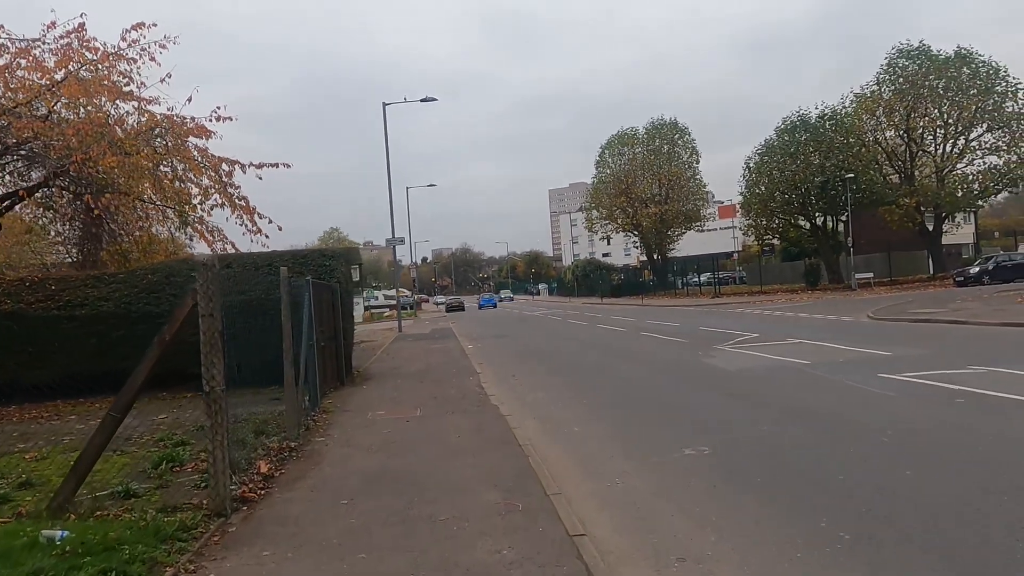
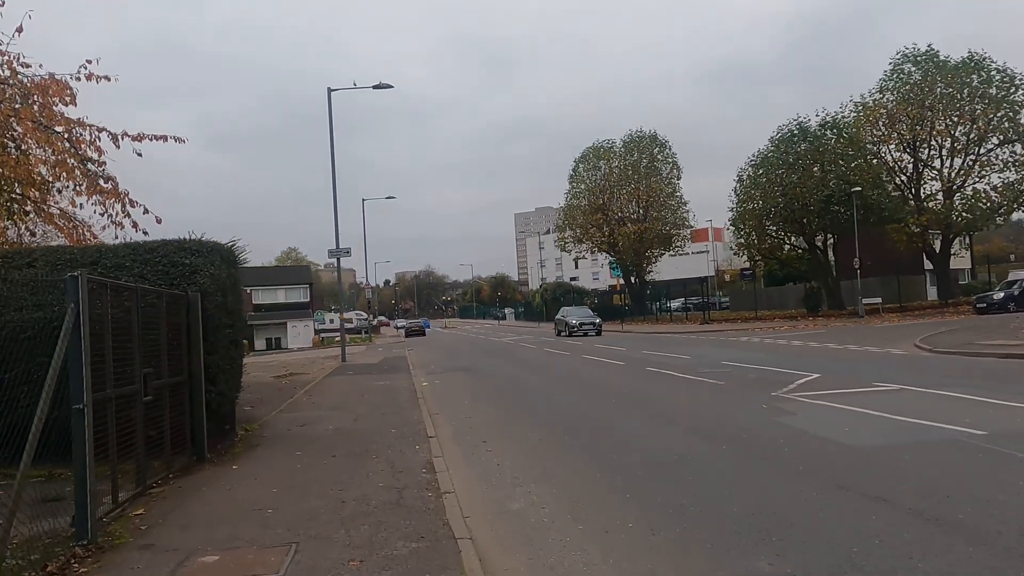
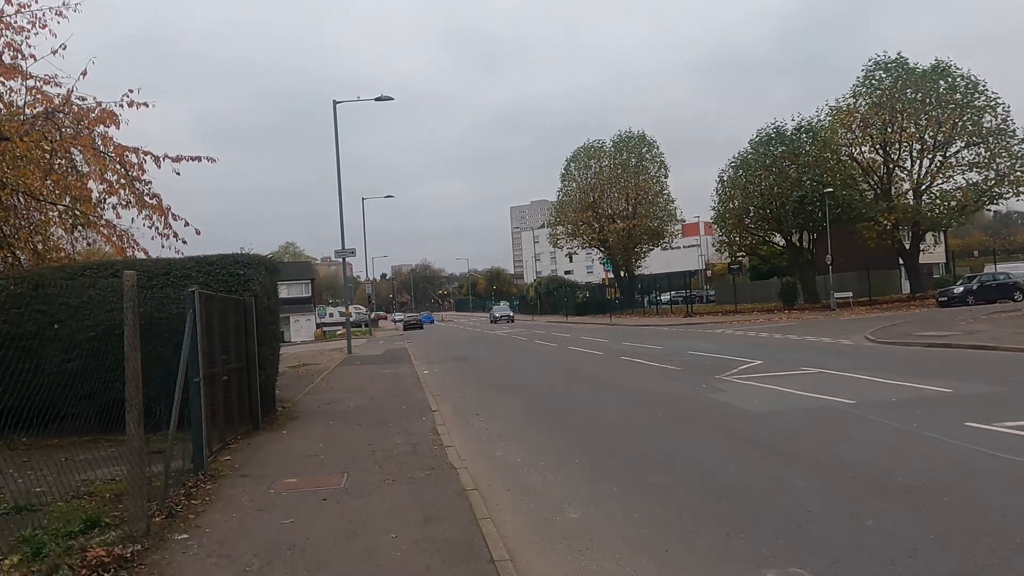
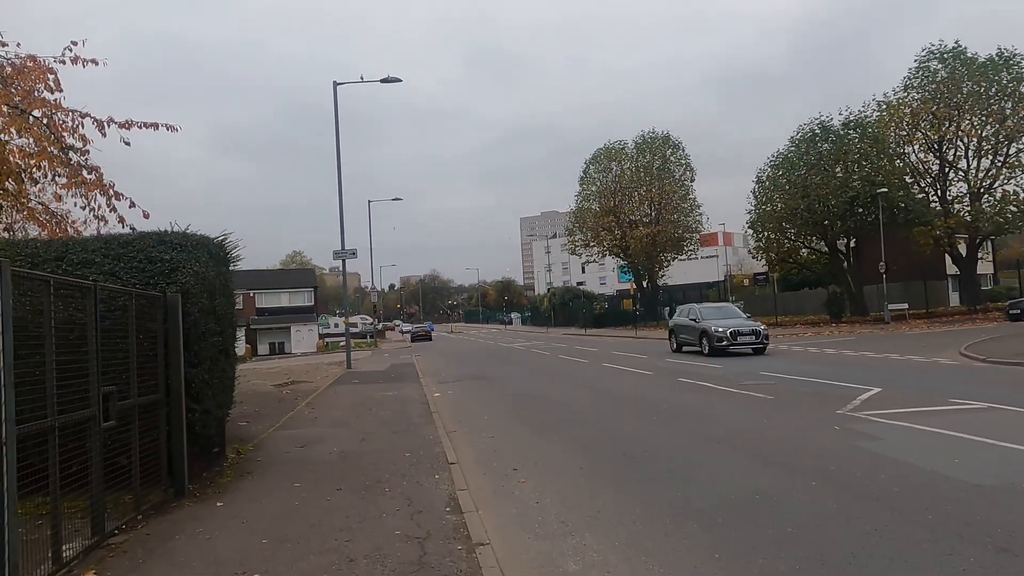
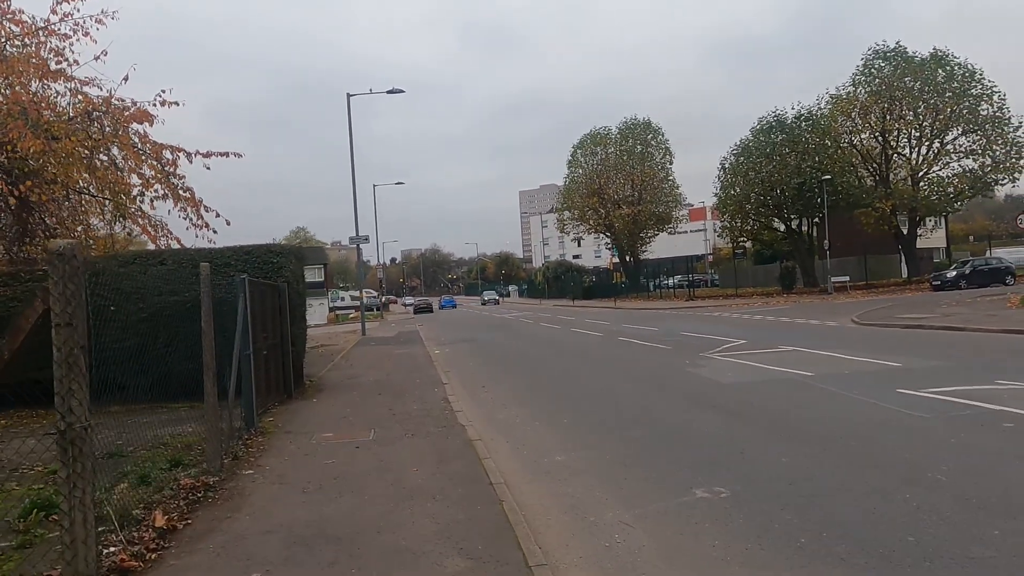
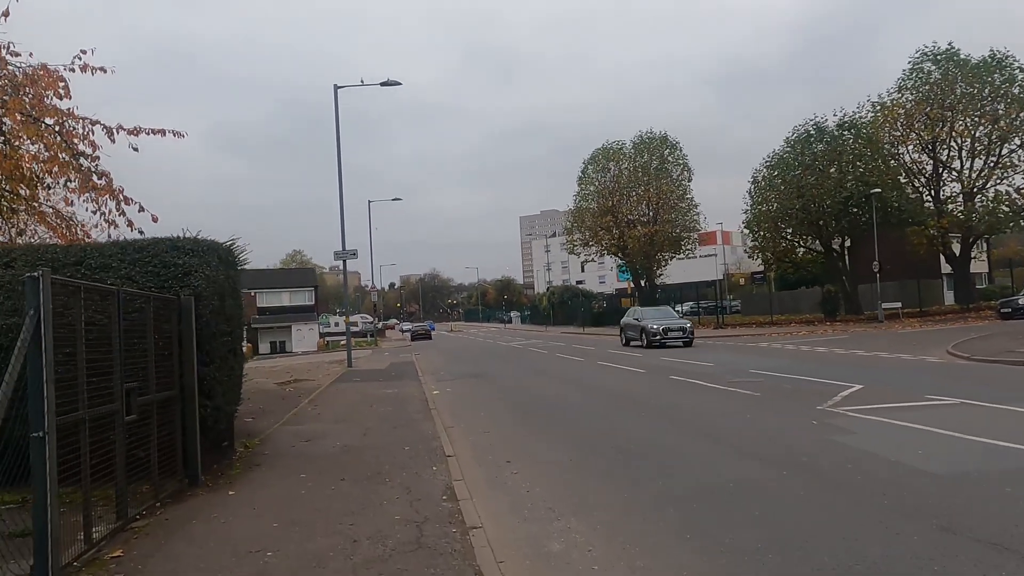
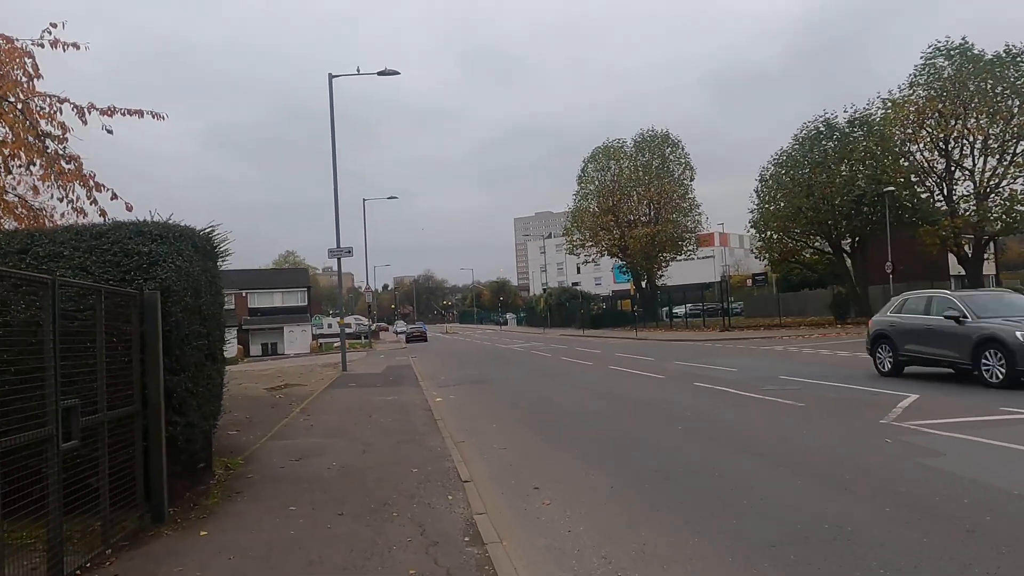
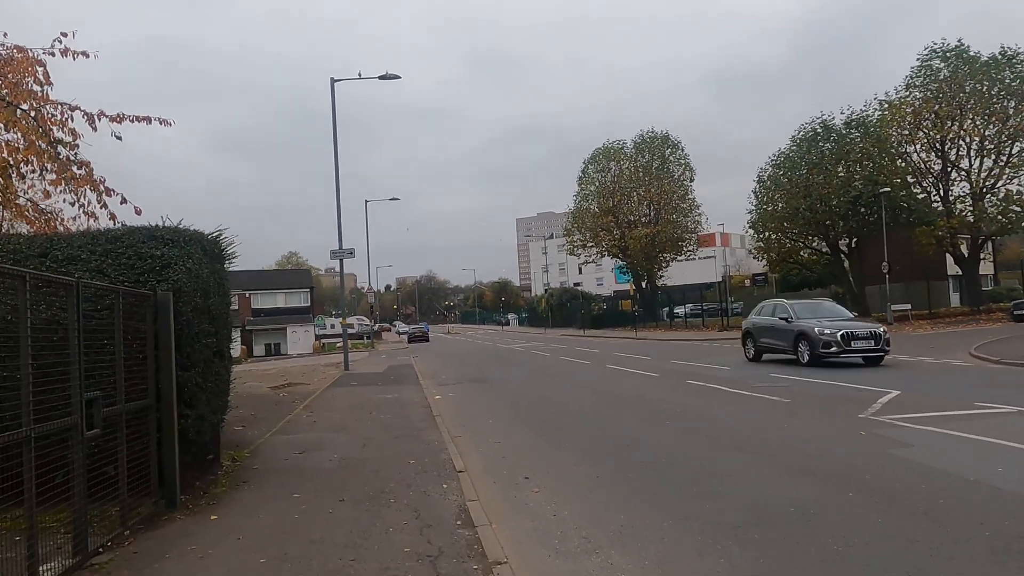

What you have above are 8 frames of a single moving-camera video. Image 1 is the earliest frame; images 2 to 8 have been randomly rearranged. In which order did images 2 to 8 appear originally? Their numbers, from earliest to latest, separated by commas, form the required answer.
5, 3, 2, 6, 4, 8, 7
